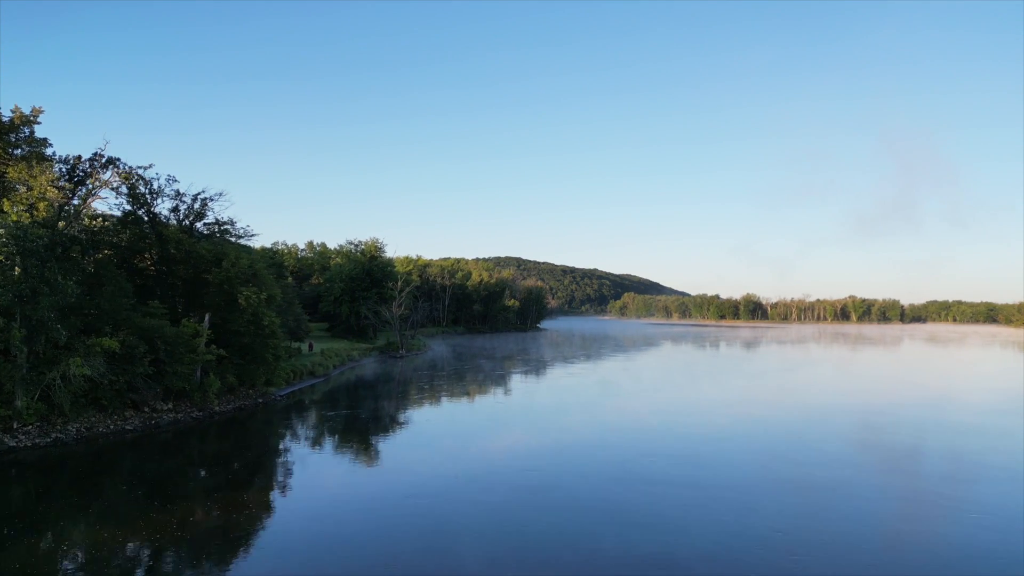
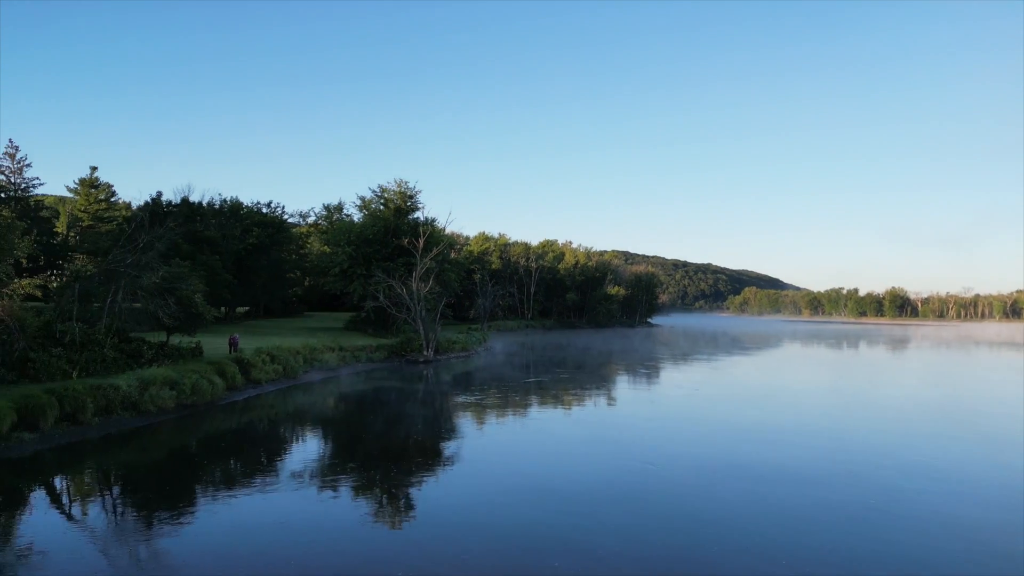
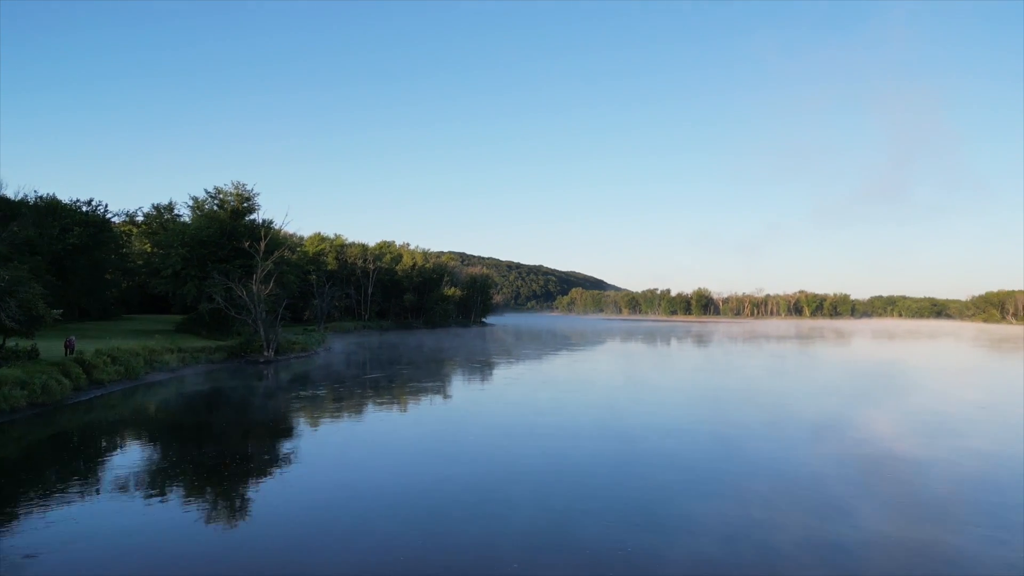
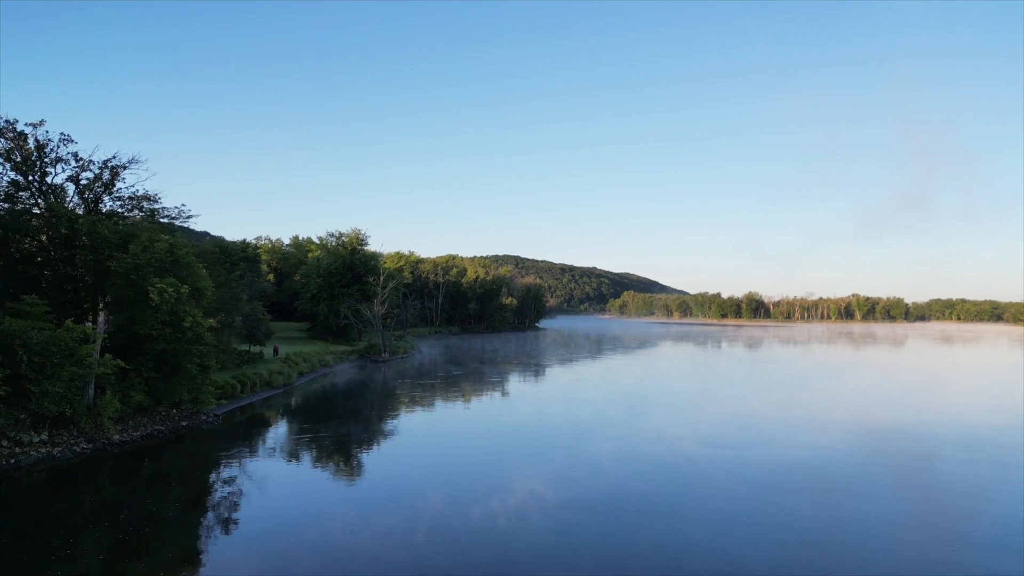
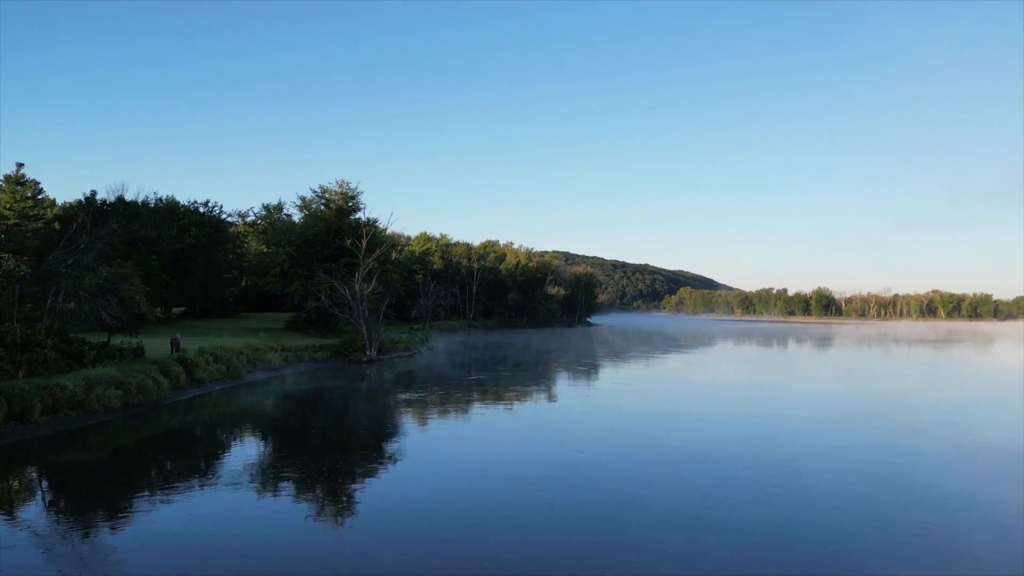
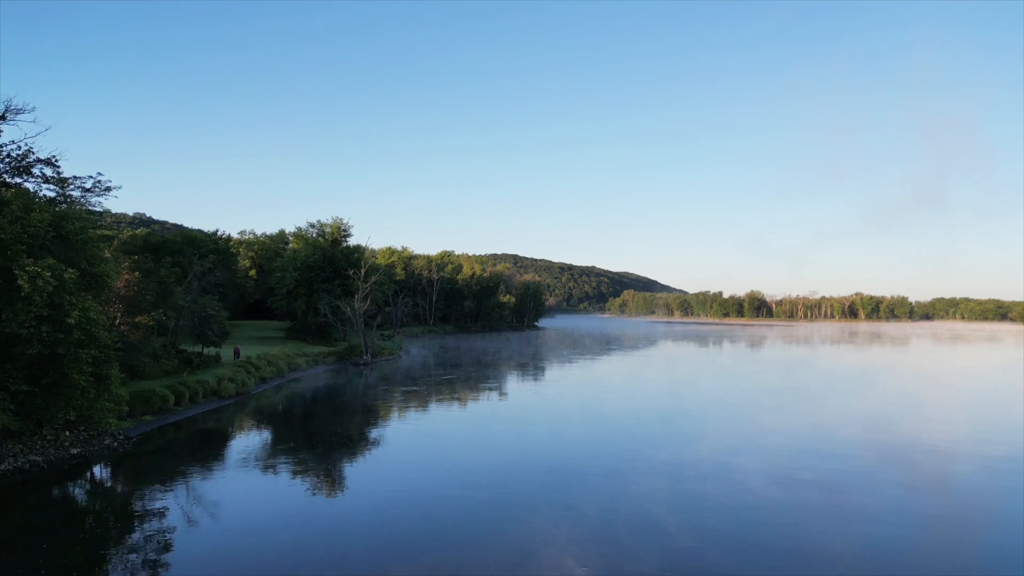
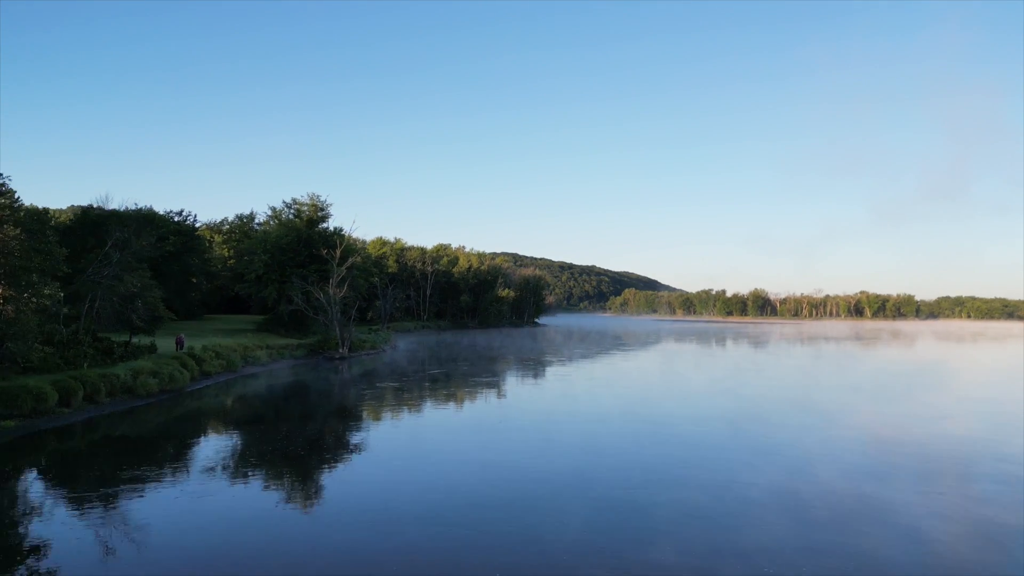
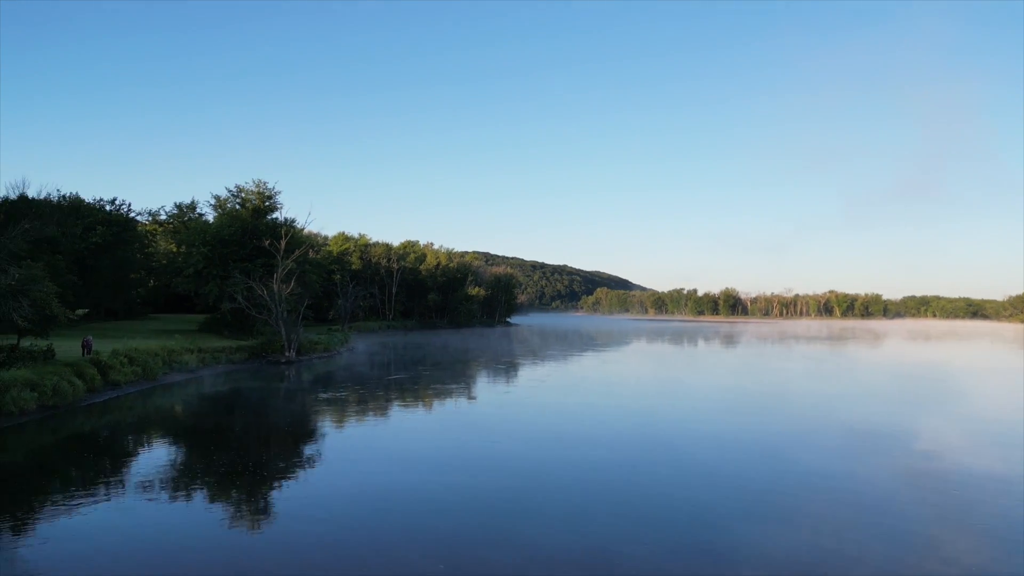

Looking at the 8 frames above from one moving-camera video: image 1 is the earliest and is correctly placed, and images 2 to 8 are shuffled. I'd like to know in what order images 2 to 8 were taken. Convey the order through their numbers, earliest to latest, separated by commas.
4, 6, 7, 3, 8, 5, 2
